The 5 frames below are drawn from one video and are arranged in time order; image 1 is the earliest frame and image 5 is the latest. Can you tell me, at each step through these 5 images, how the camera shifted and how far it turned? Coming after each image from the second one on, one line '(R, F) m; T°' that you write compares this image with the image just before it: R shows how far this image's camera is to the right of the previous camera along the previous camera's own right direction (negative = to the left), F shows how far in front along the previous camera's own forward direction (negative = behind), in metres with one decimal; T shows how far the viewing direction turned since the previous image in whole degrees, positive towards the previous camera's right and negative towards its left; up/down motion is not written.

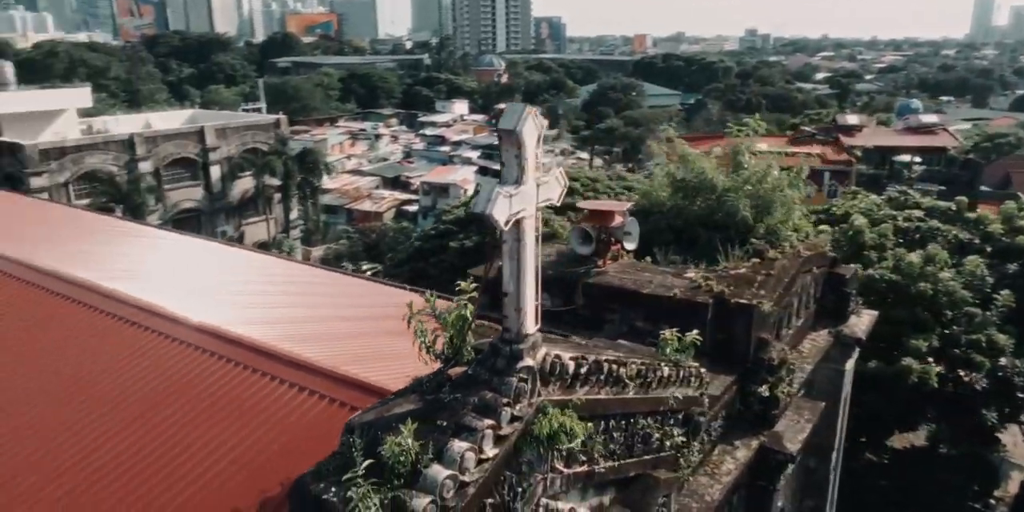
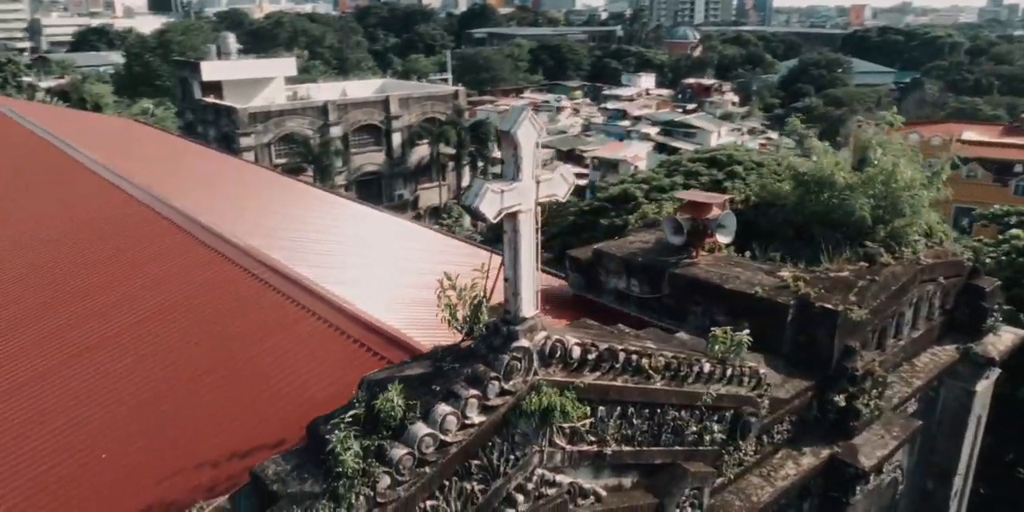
(+1.0, -0.2) m; -14°
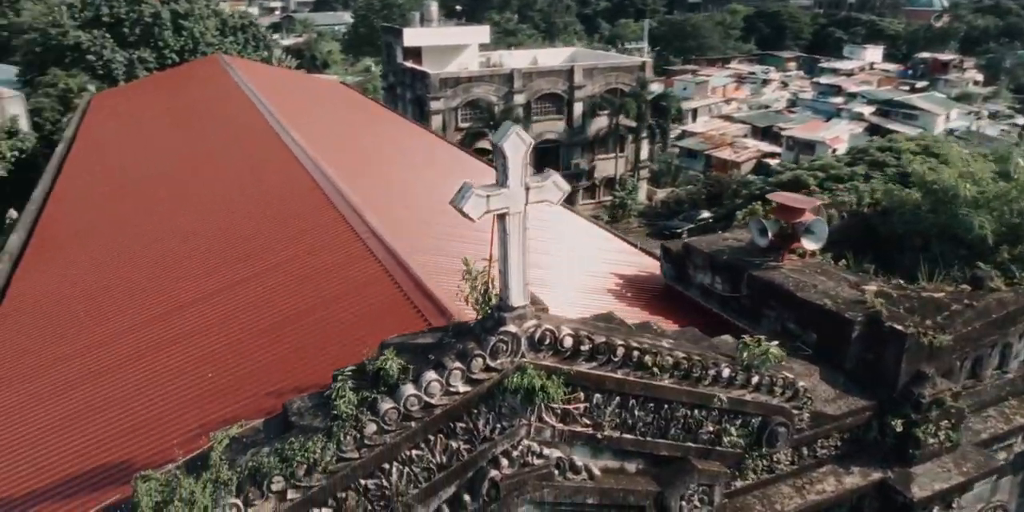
(+1.2, -0.4) m; -15°
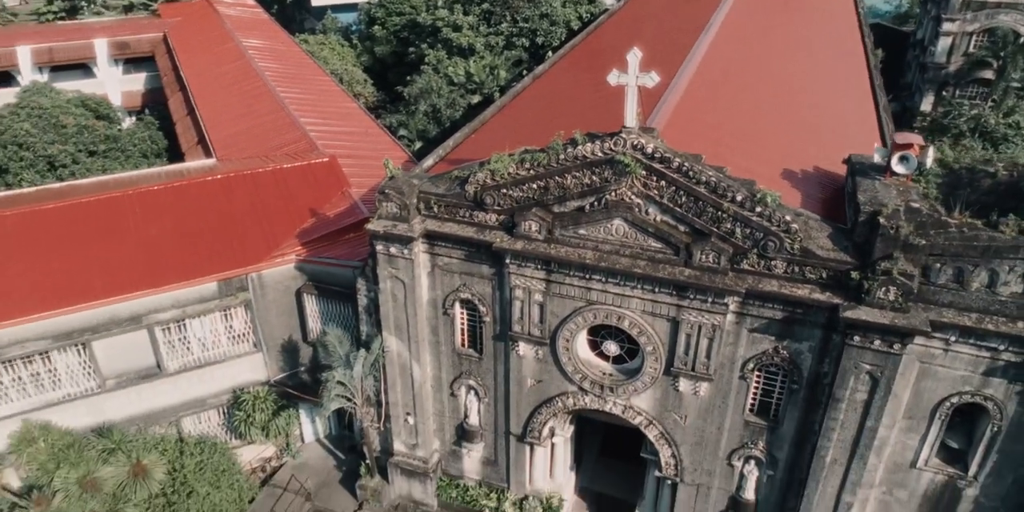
(+6.1, -4.8) m; -39°
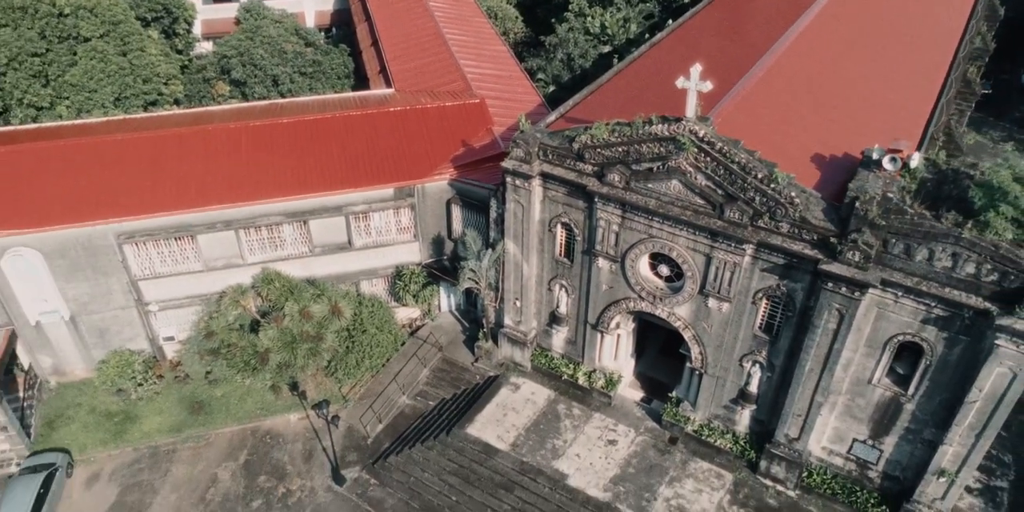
(+1.1, -5.2) m; -10°
